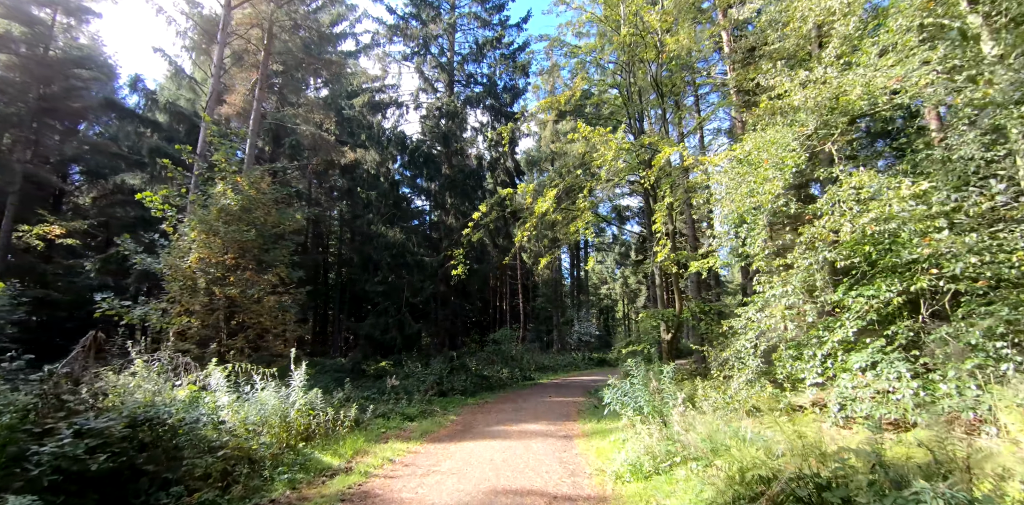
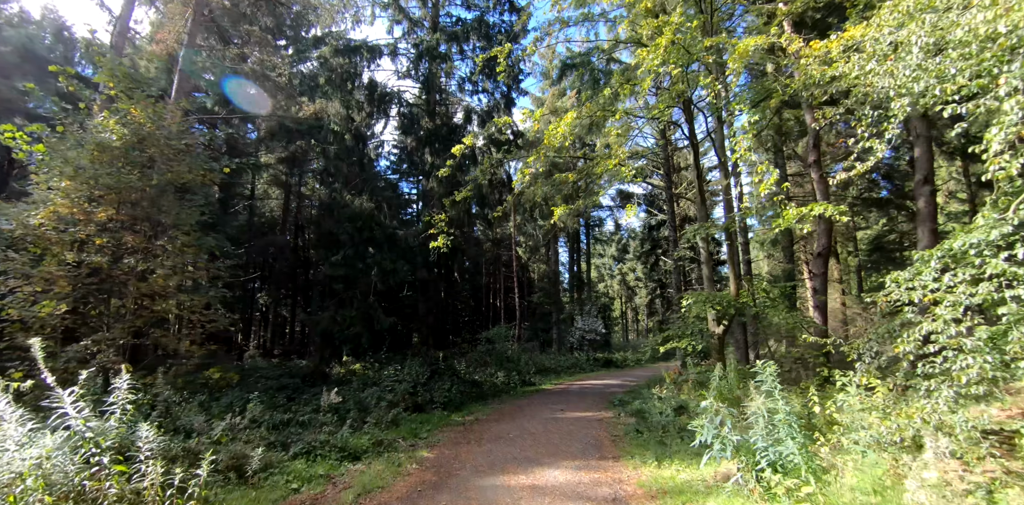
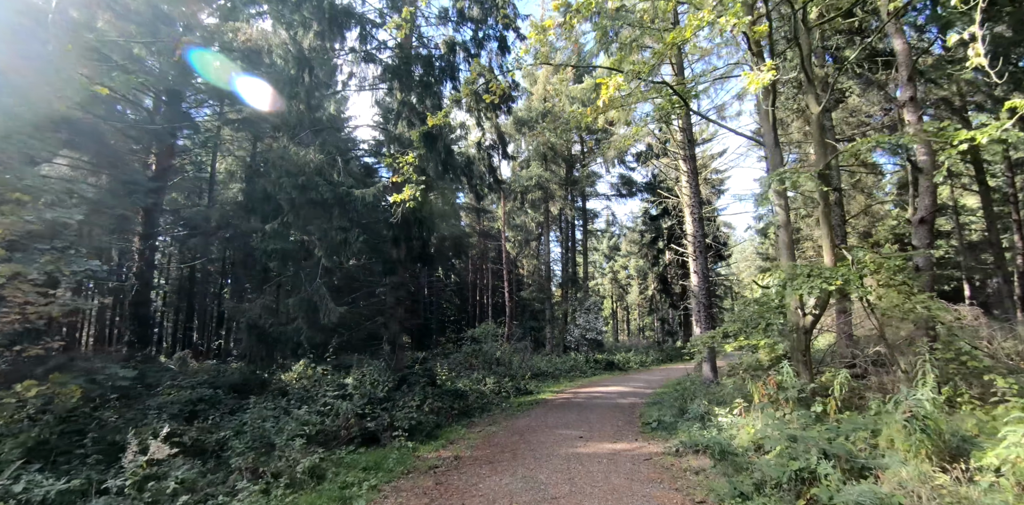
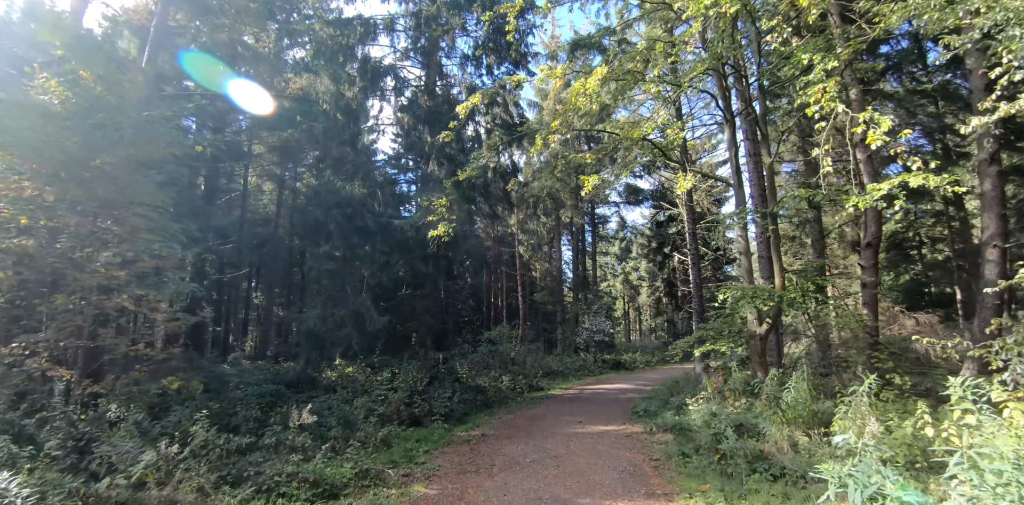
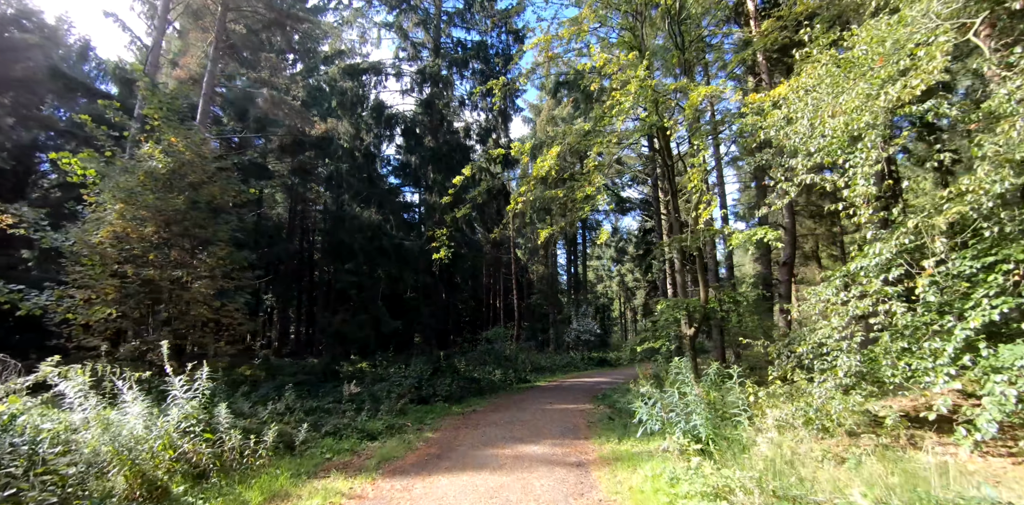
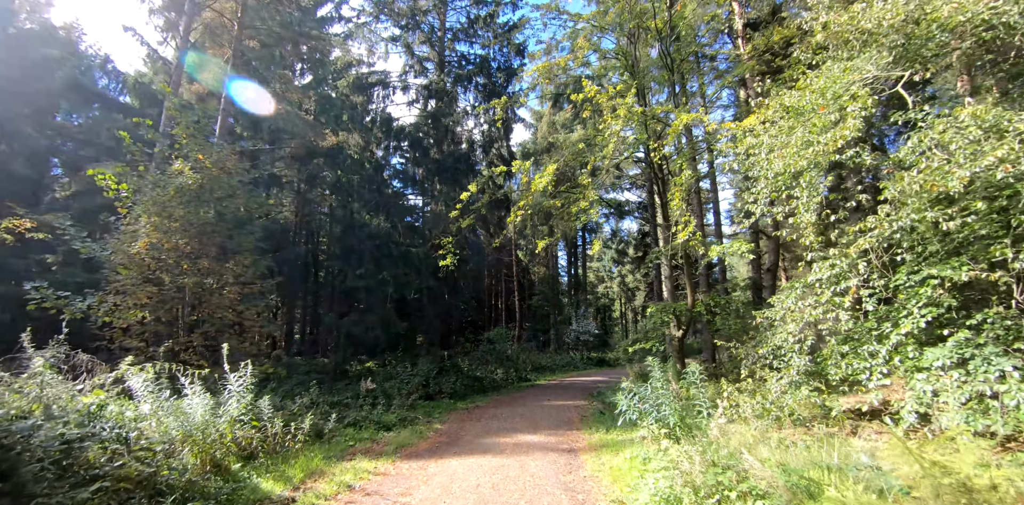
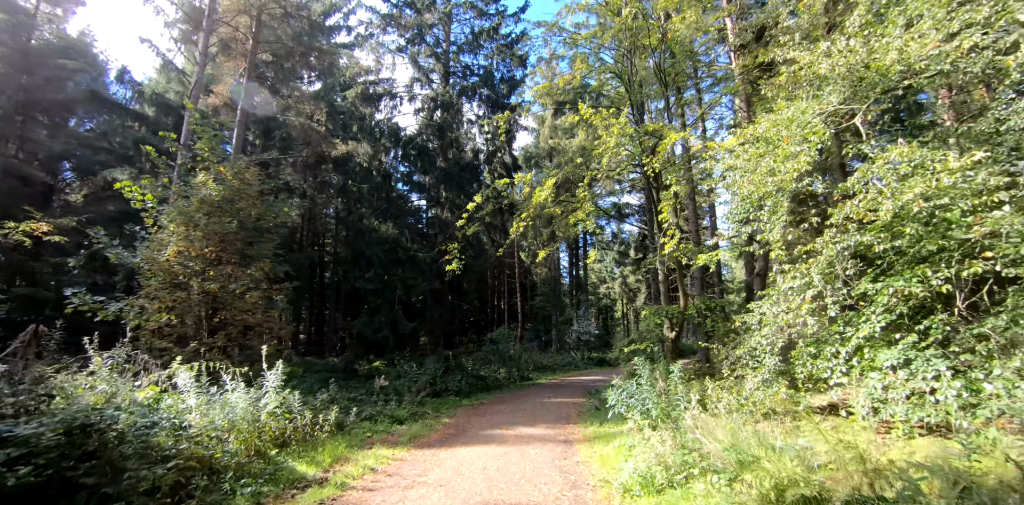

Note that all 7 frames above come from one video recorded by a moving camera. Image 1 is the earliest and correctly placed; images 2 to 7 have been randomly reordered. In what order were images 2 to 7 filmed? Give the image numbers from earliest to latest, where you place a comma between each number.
7, 6, 5, 2, 4, 3
